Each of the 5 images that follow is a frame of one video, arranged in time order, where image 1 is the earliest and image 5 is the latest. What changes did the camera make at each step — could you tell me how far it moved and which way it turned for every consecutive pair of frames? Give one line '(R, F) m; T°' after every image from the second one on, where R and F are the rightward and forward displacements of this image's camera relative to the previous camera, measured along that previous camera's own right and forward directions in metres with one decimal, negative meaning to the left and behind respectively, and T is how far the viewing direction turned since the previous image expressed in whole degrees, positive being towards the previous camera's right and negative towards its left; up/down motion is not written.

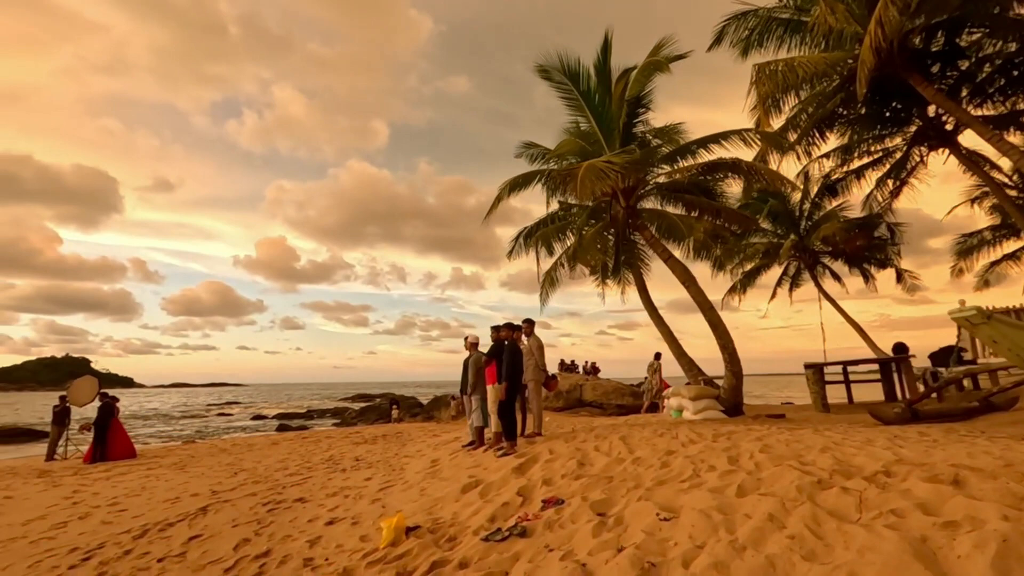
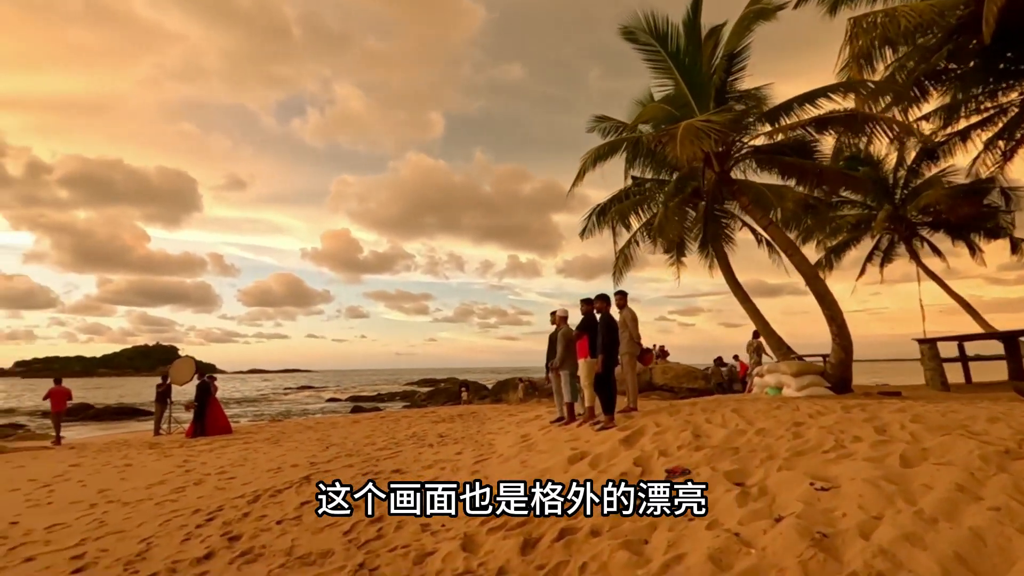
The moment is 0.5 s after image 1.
(-0.5, +0.2) m; -6°
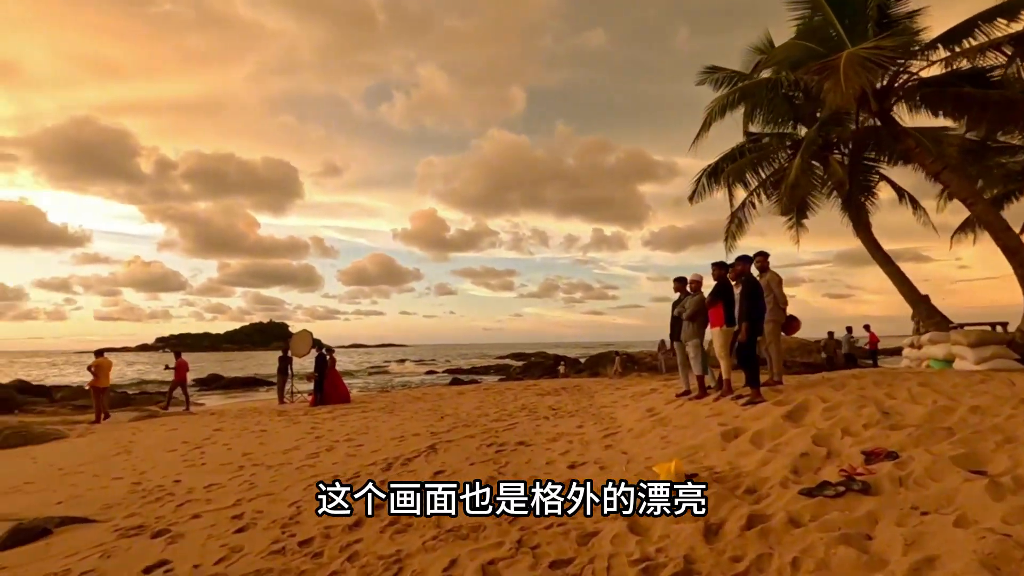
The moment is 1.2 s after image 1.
(-0.5, +0.4) m; -9°
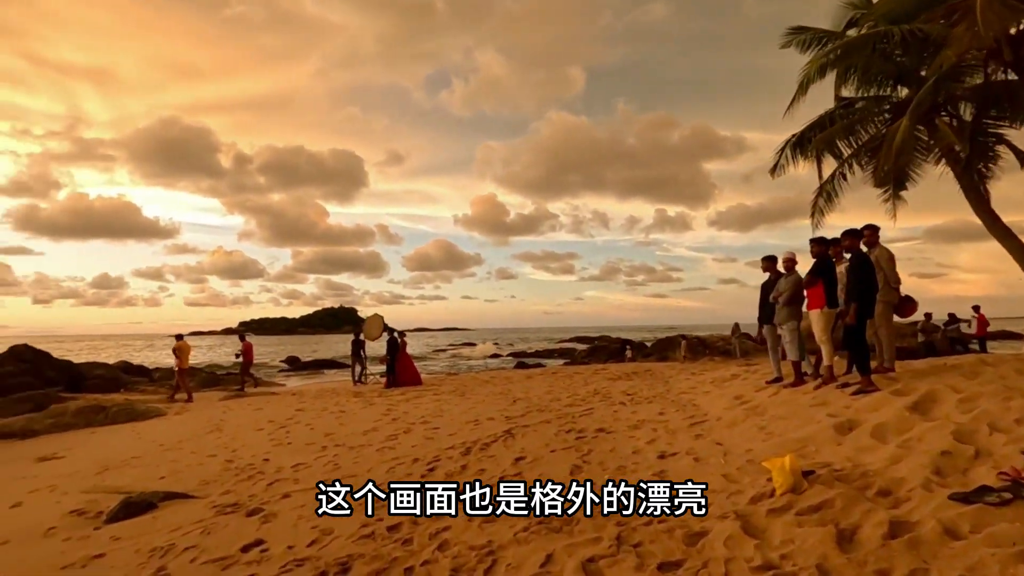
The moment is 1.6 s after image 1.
(-0.2, +0.2) m; -6°
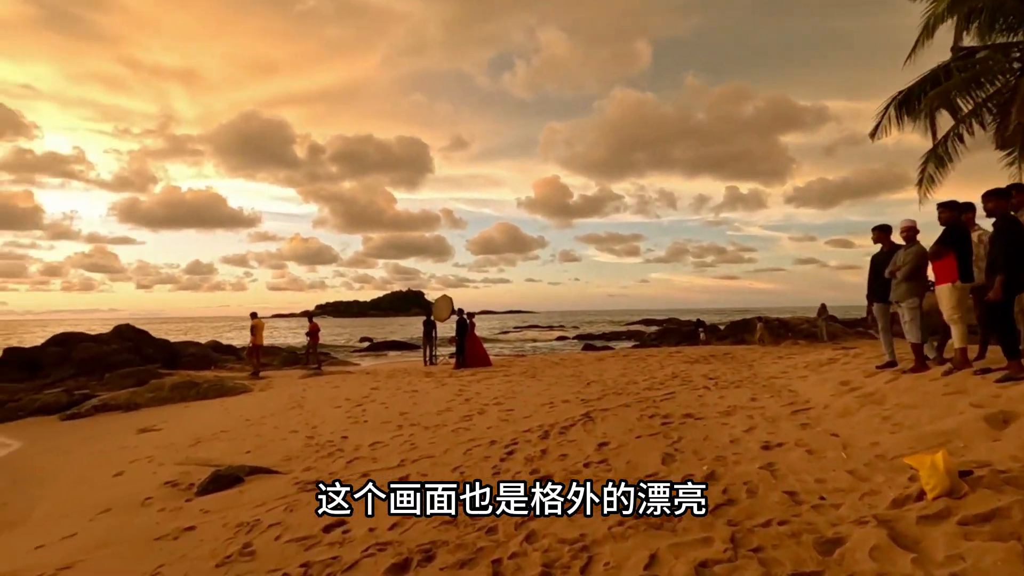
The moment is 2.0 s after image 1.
(-0.2, +0.4) m; -7°
